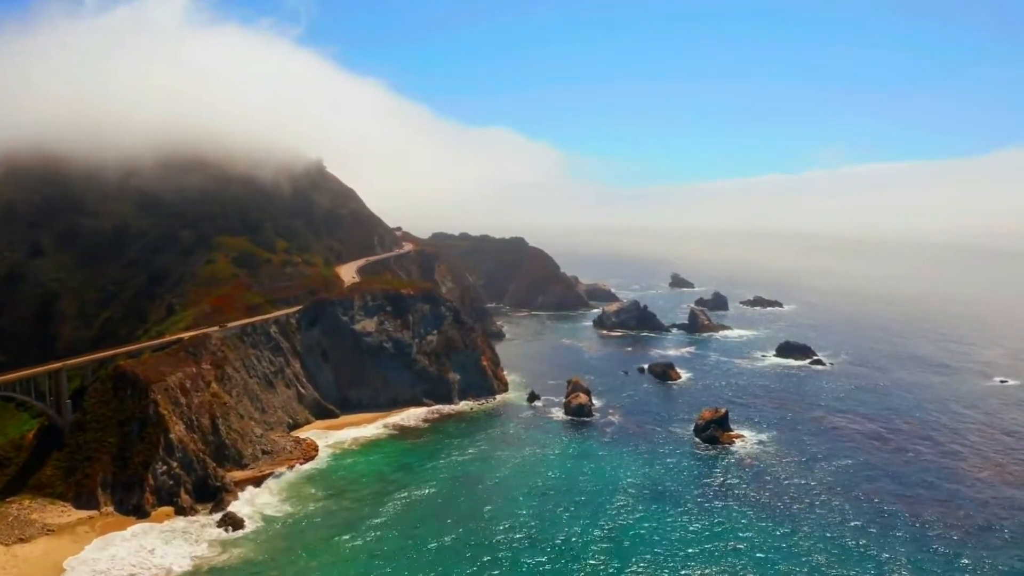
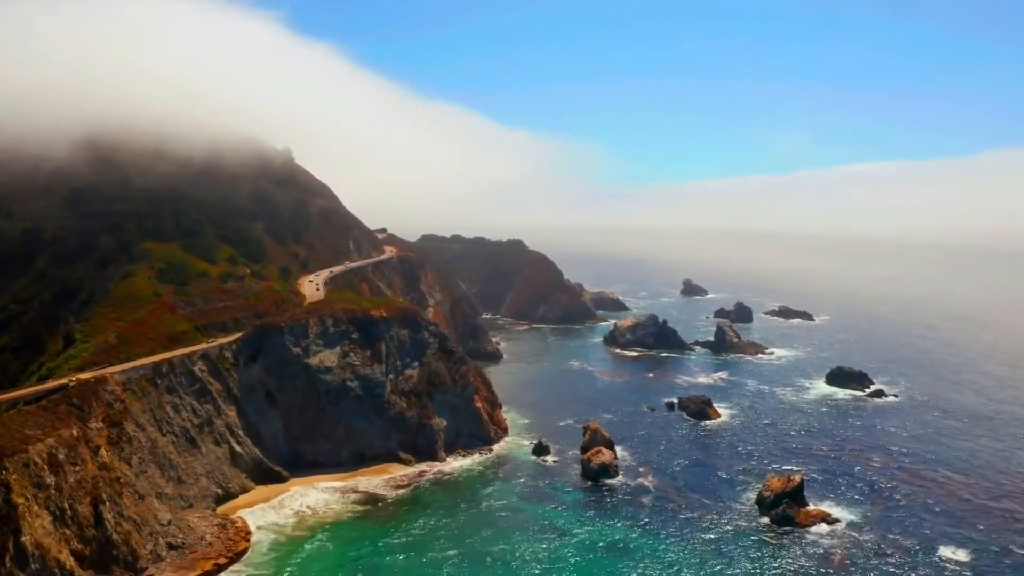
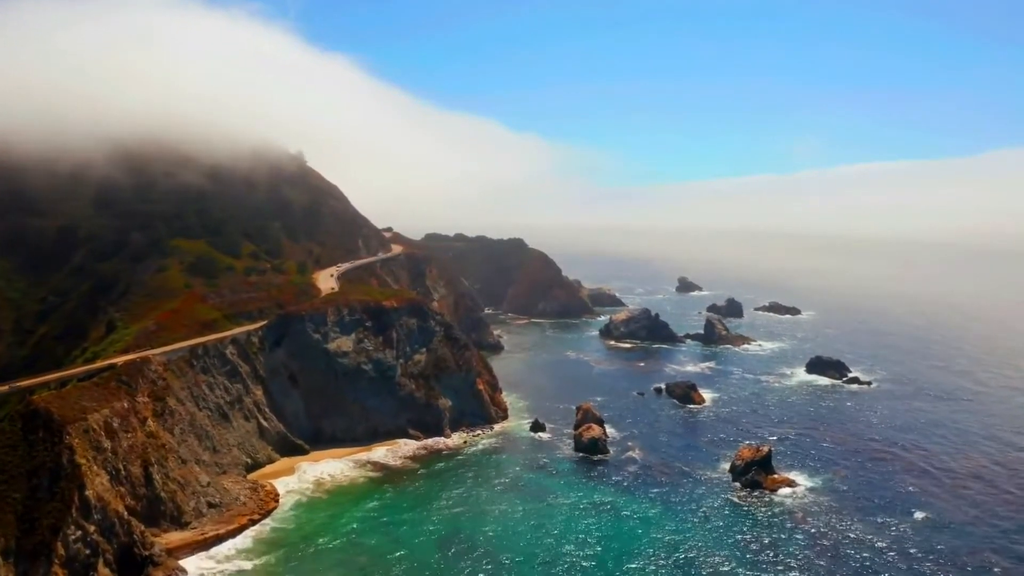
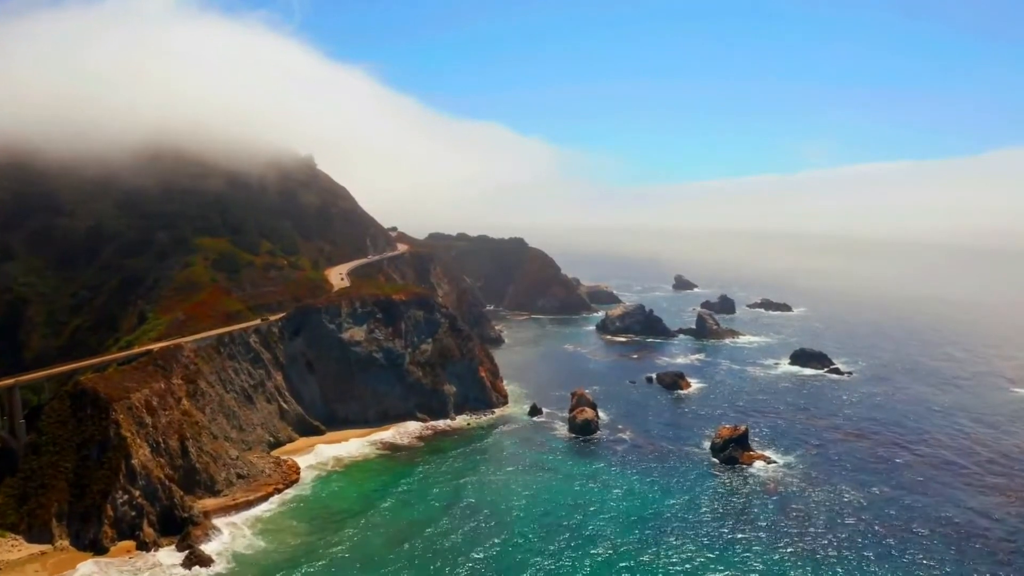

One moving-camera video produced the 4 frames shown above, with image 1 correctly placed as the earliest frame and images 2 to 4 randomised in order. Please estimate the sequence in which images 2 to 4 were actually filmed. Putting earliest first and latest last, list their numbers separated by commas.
4, 3, 2
